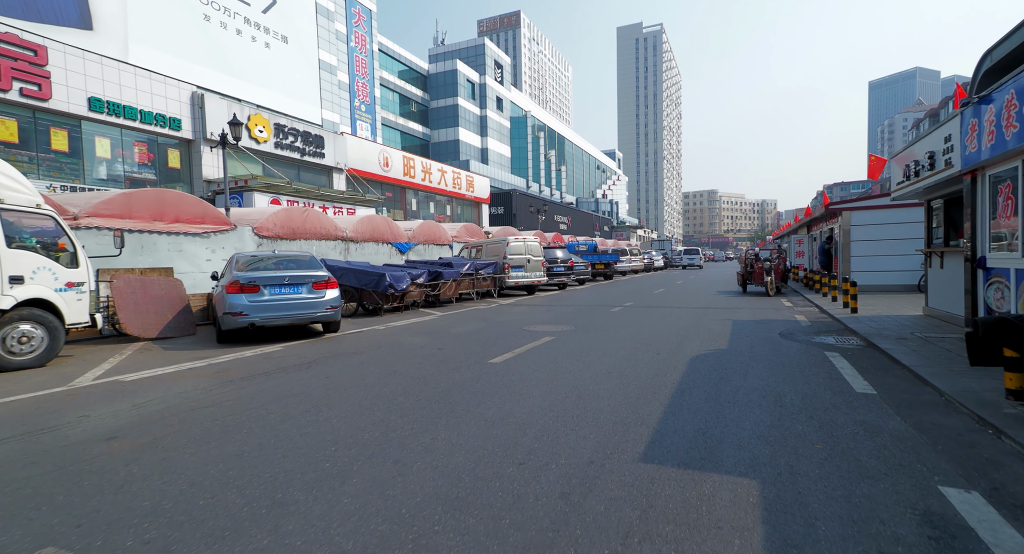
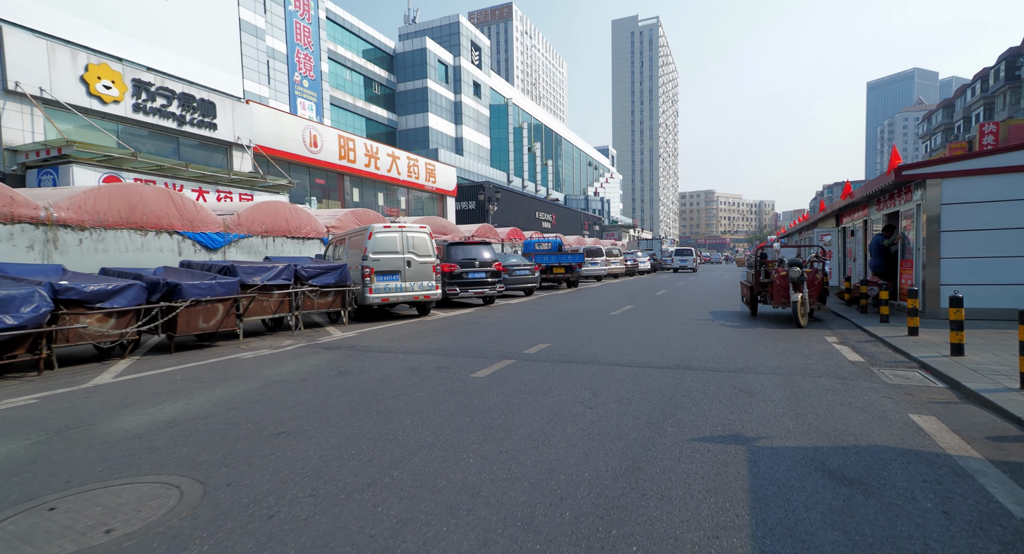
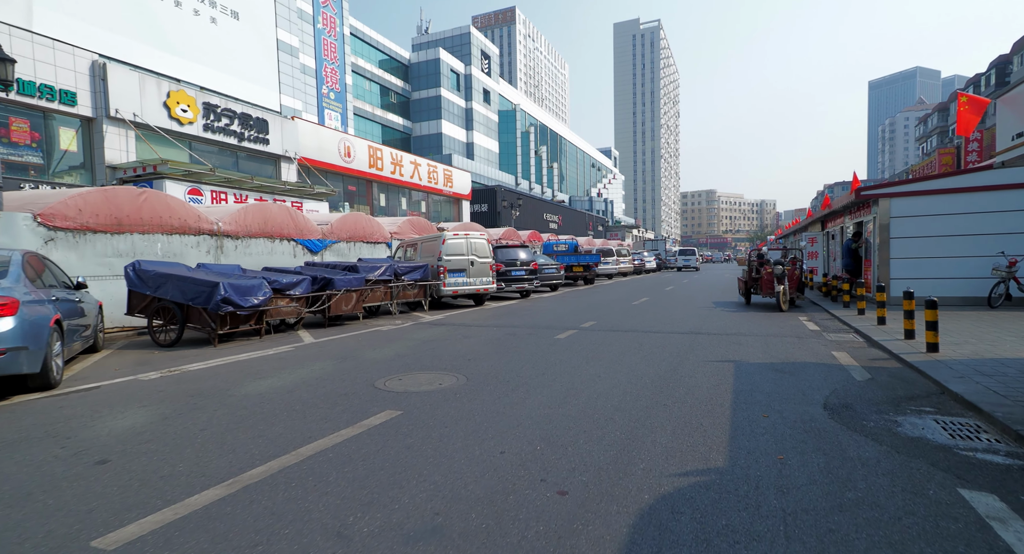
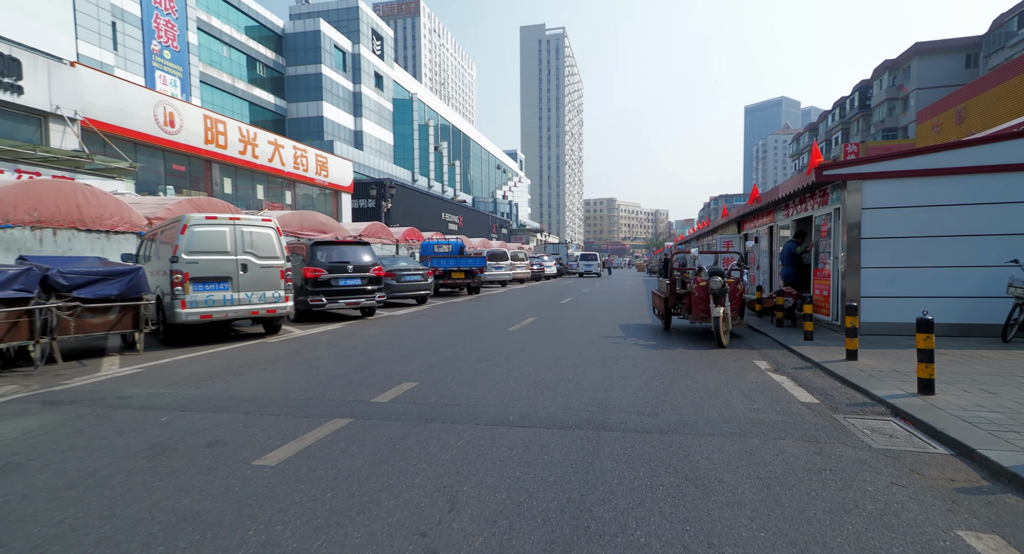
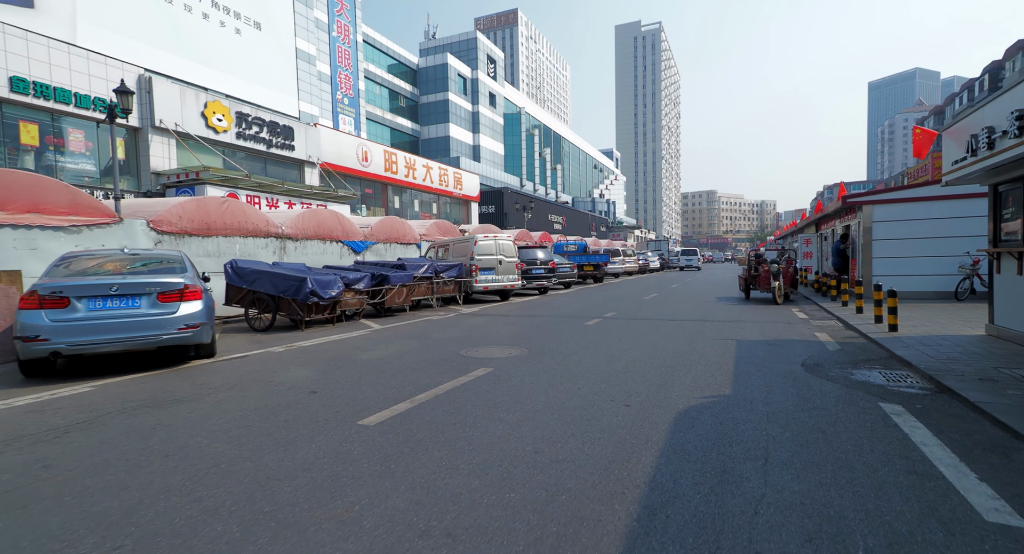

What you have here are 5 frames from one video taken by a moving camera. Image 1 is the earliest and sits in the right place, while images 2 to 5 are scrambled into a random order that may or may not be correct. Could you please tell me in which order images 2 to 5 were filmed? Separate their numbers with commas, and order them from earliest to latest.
5, 3, 2, 4
